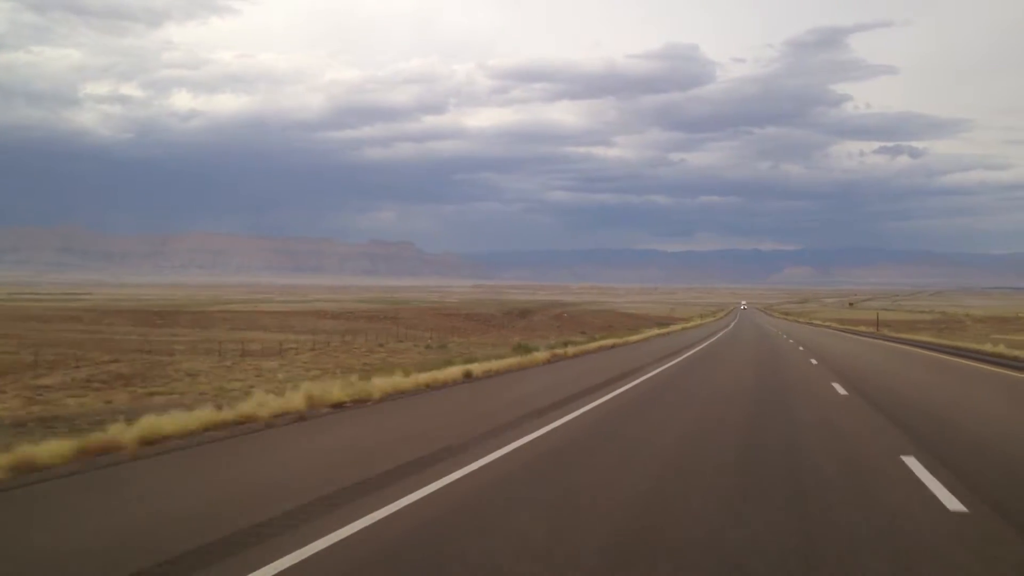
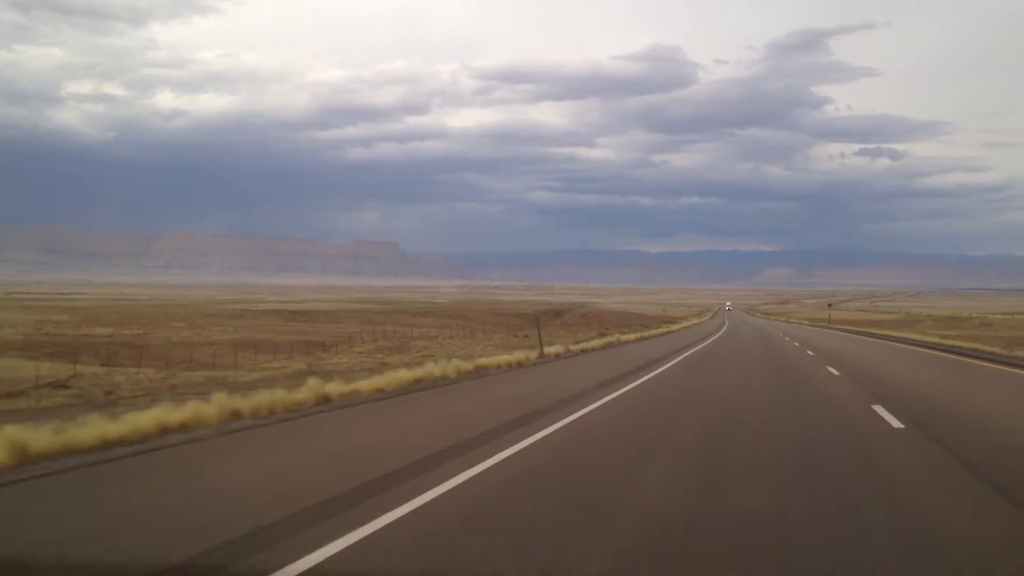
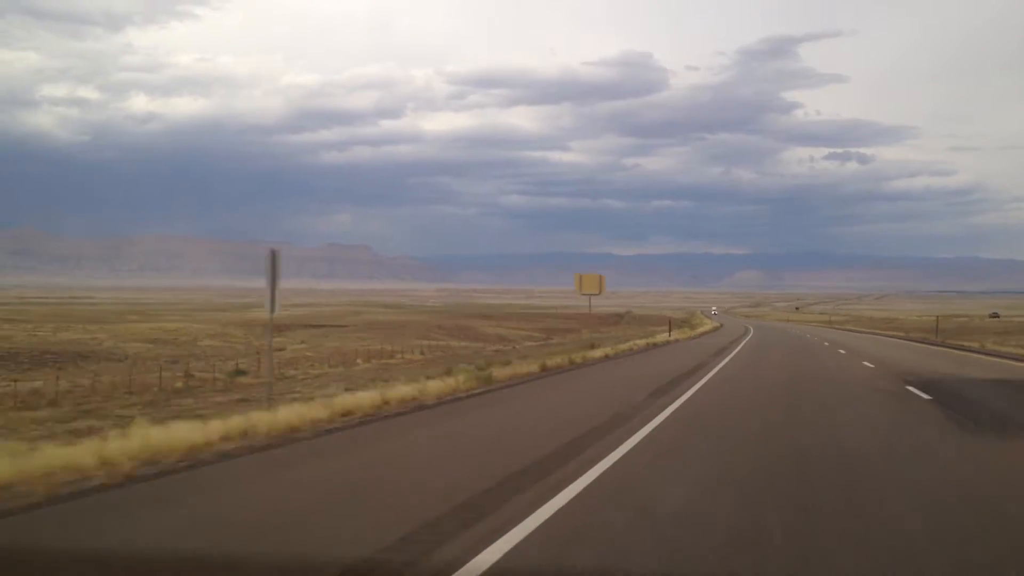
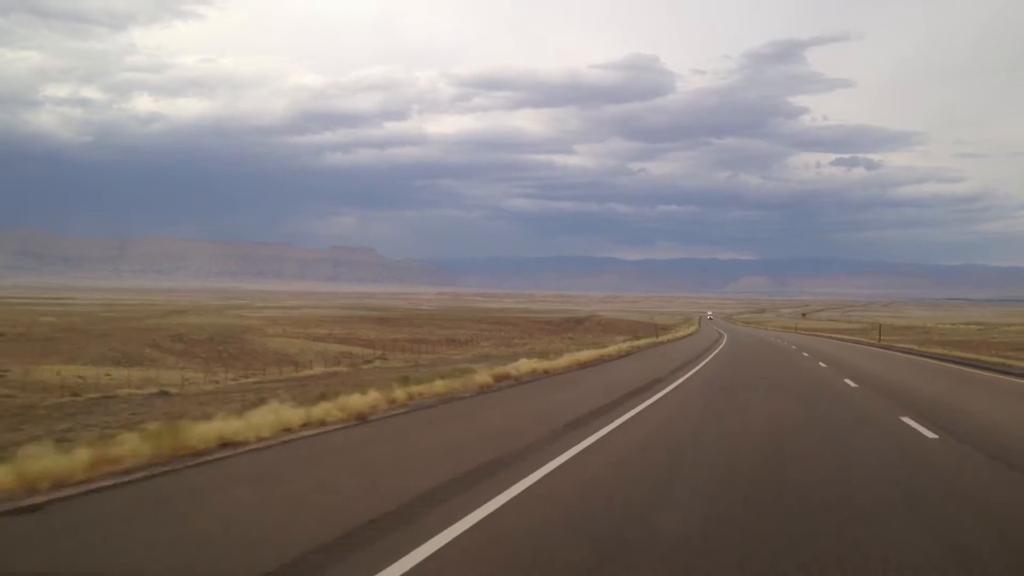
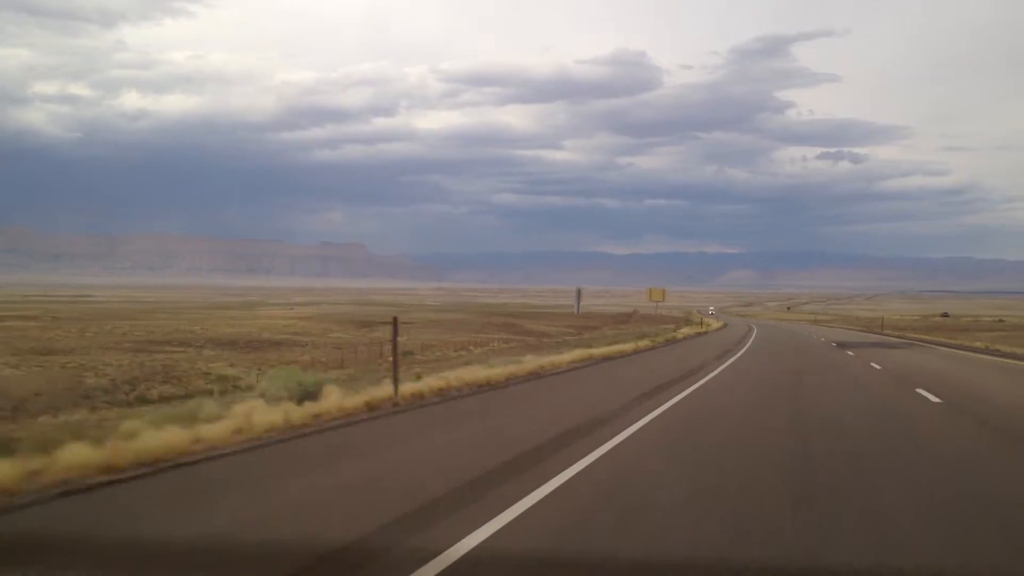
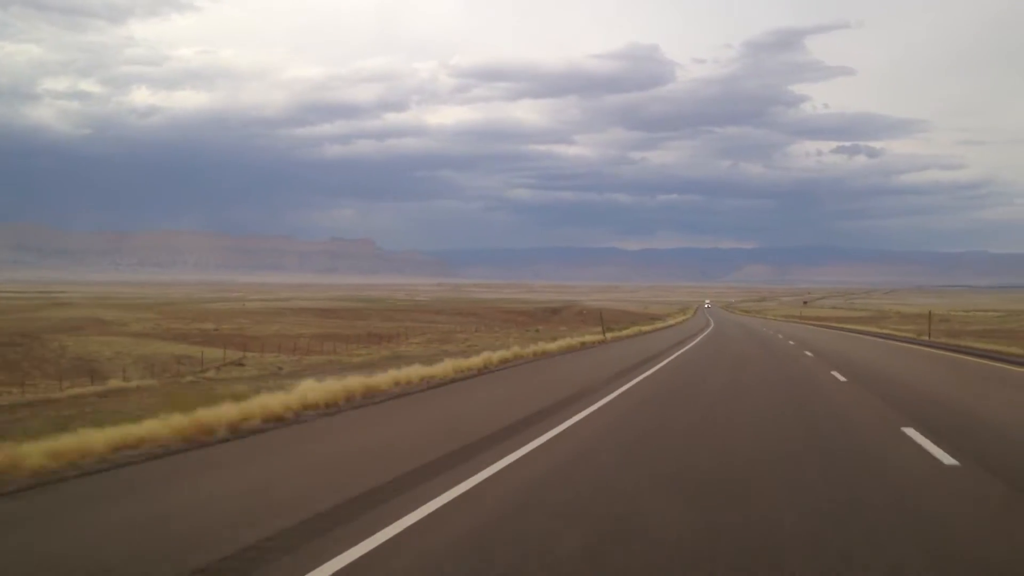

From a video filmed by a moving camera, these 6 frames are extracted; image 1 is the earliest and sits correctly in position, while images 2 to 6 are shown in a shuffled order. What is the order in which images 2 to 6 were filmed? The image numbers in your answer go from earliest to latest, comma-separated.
2, 6, 4, 3, 5
